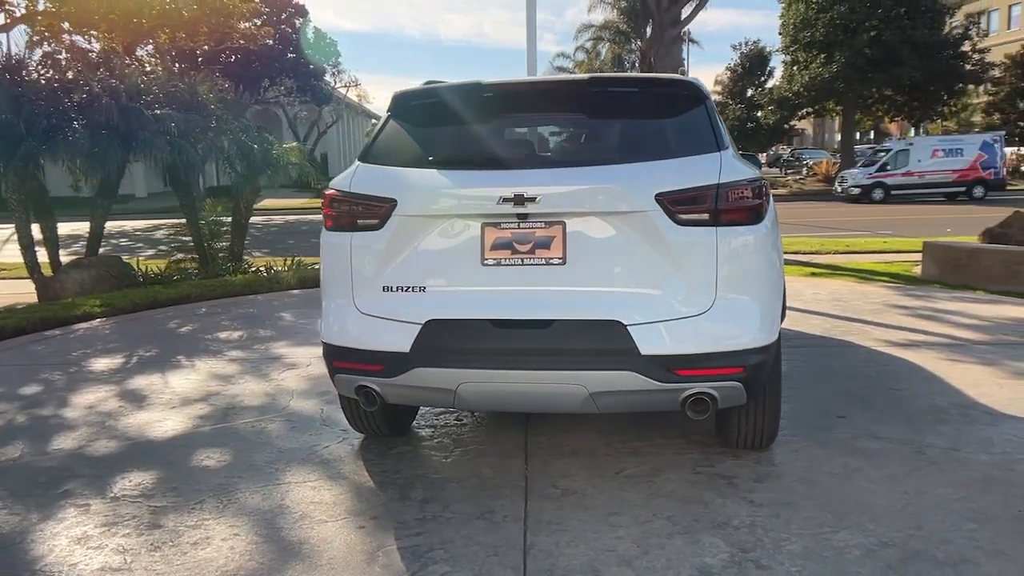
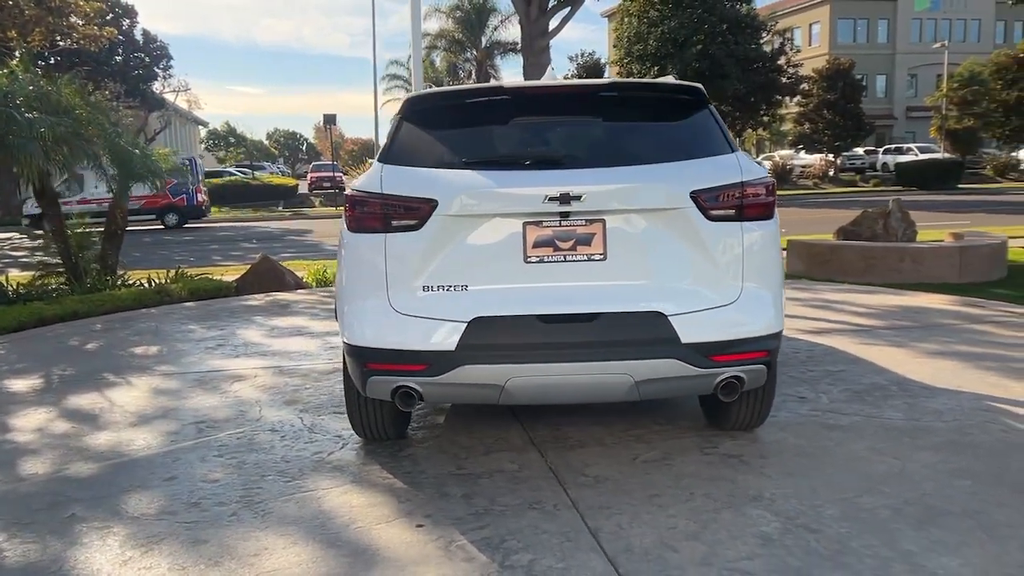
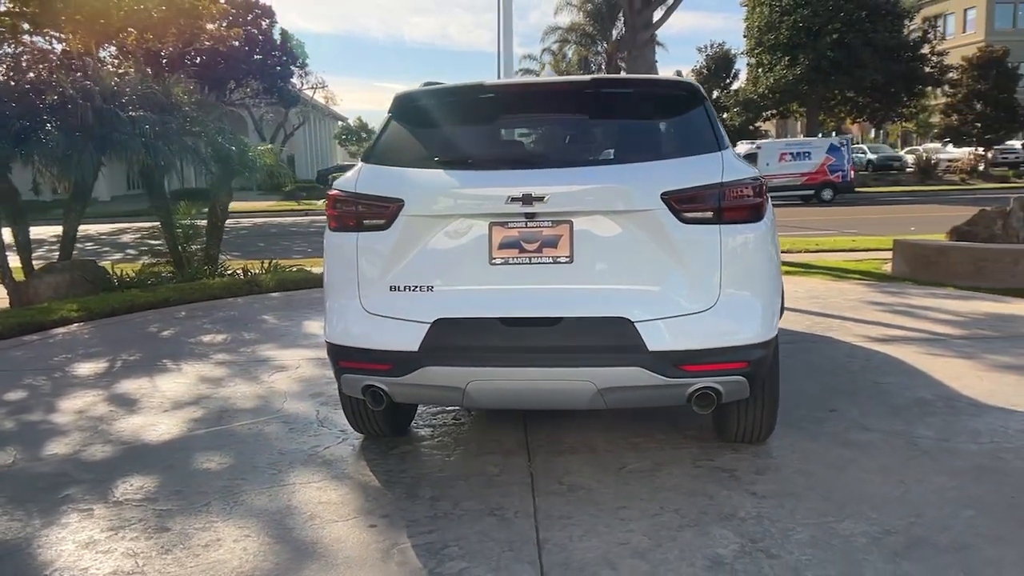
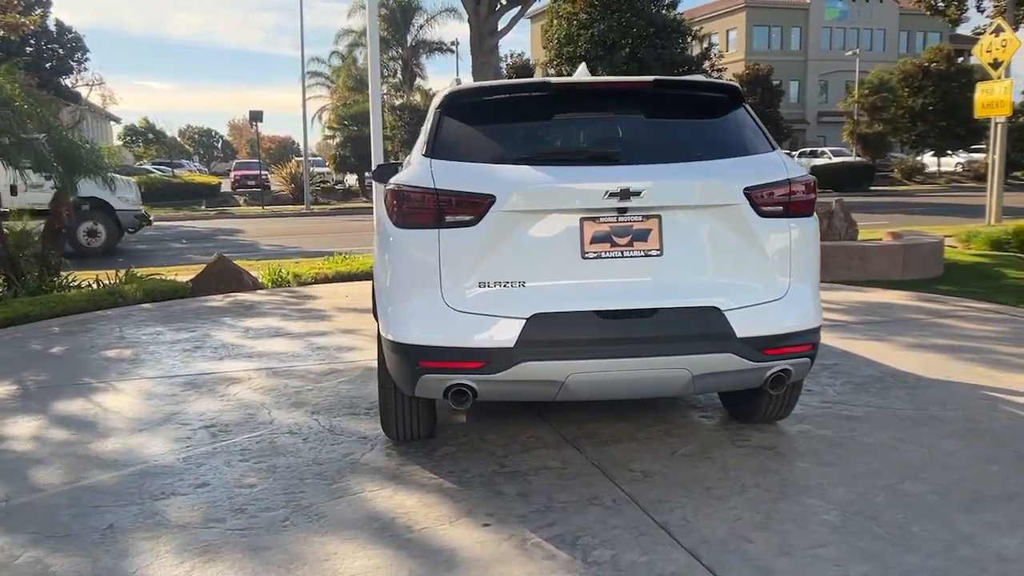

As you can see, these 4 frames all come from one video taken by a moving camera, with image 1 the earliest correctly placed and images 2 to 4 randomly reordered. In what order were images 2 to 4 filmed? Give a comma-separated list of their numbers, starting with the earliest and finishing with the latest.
3, 2, 4
